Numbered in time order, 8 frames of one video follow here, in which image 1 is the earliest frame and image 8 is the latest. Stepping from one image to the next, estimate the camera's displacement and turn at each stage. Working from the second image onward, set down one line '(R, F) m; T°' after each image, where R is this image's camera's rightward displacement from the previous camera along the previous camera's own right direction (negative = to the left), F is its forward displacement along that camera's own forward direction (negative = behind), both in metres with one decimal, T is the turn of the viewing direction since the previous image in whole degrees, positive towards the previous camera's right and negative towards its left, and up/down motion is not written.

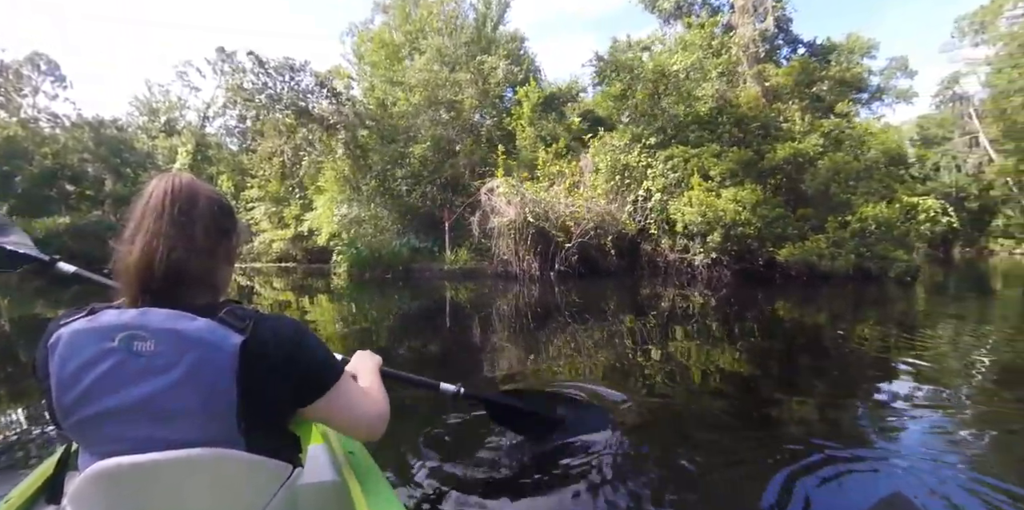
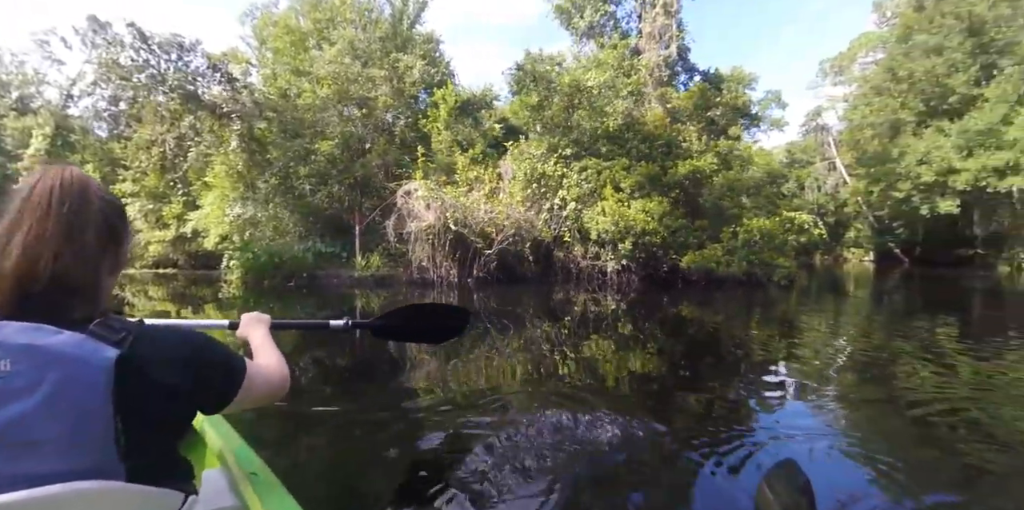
(-0.3, +0.1) m; +11°
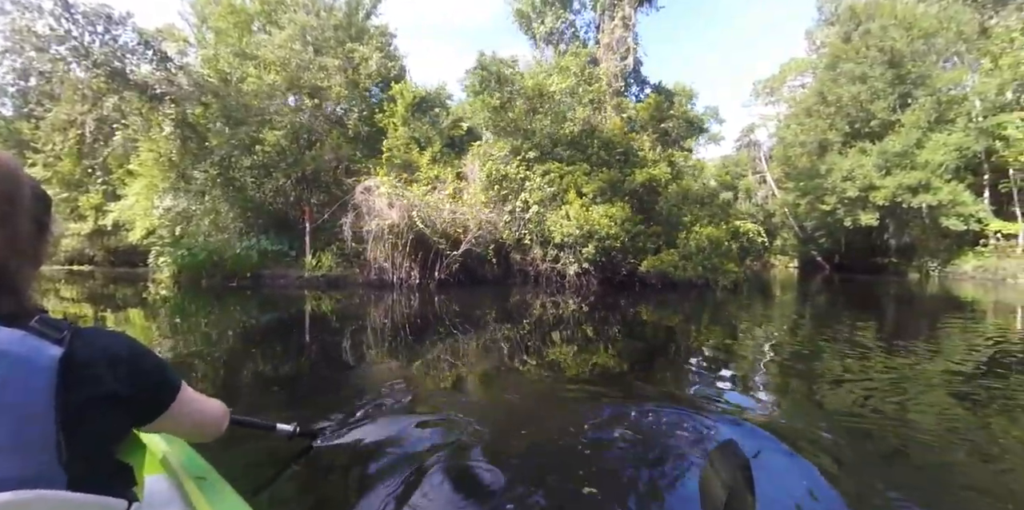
(-0.6, +0.2) m; +7°
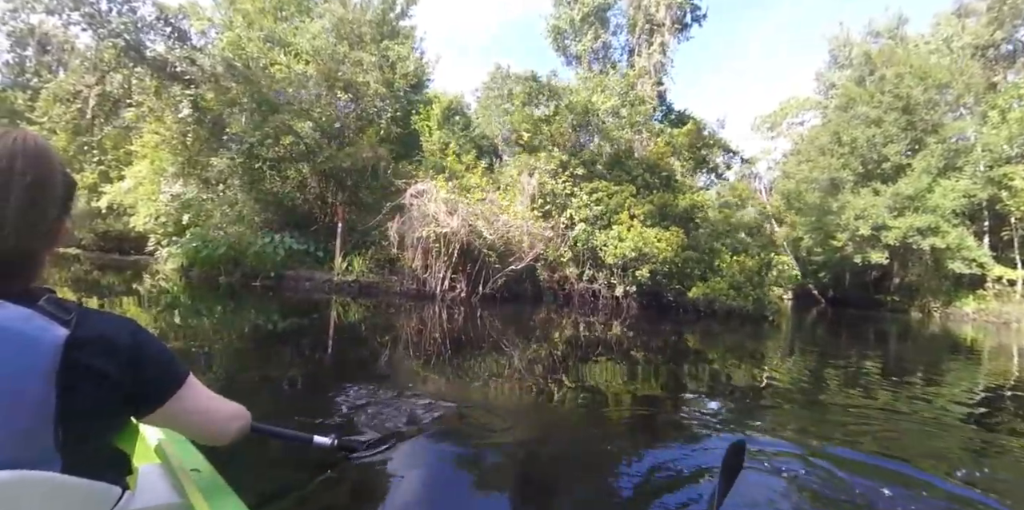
(-1.9, +0.6) m; +5°
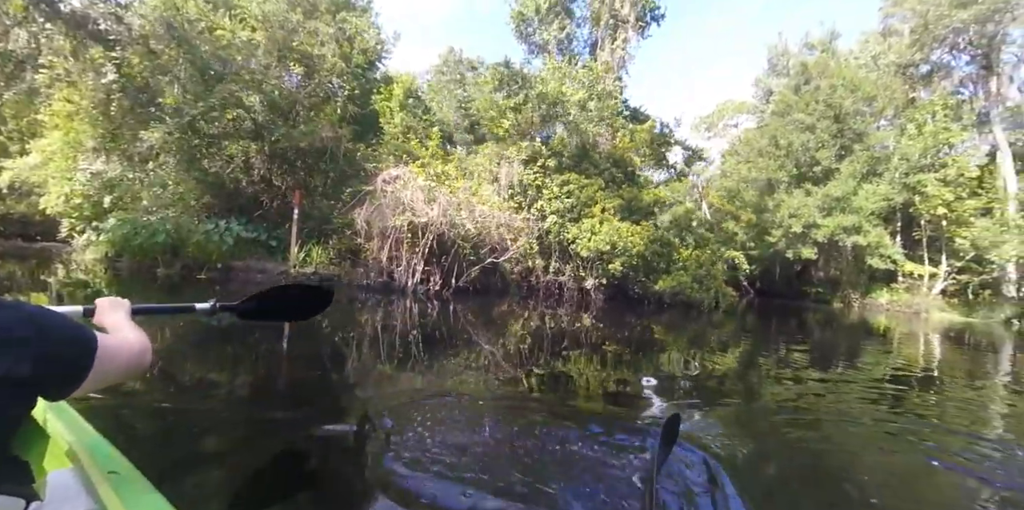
(-0.9, +0.3) m; +8°
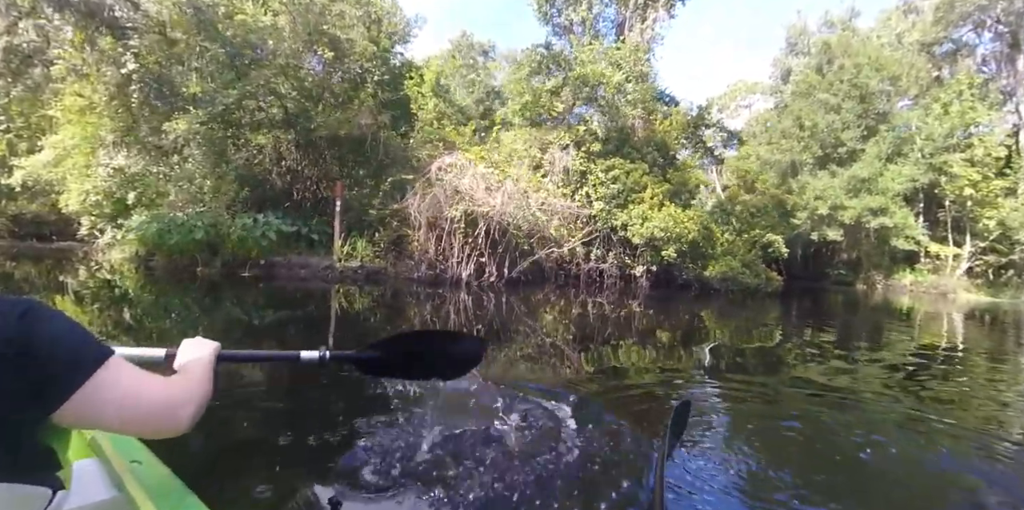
(-1.2, +0.3) m; +1°
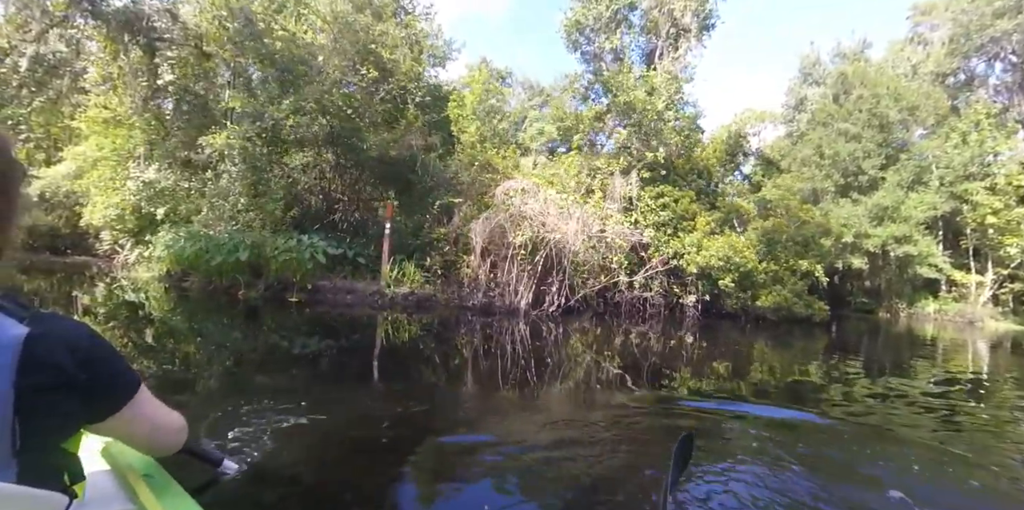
(-1.3, +0.4) m; +1°
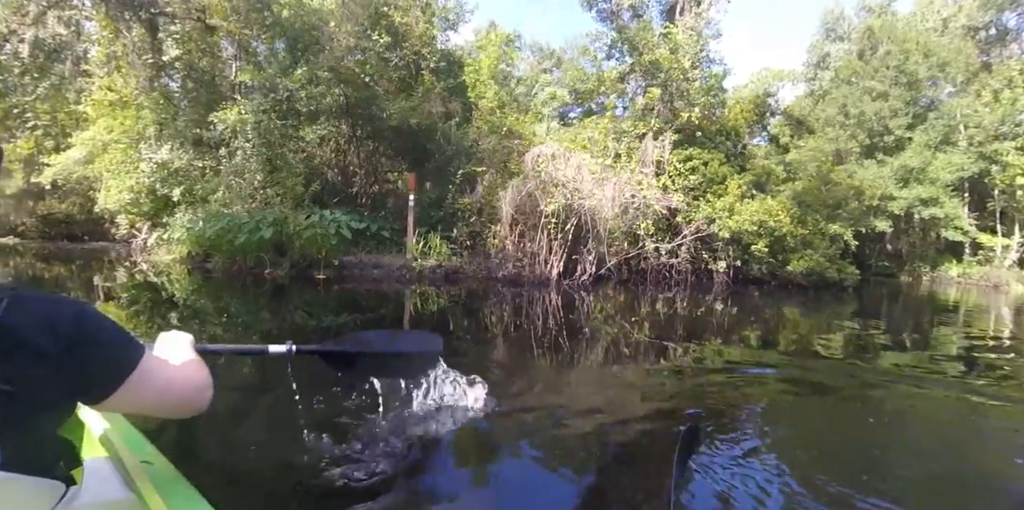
(-0.4, +0.3) m; 0°
